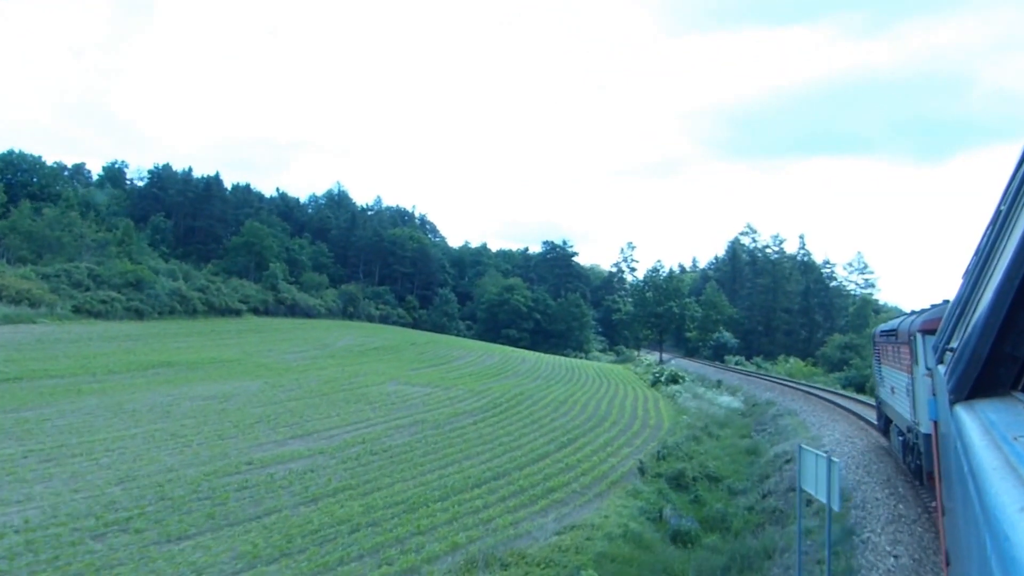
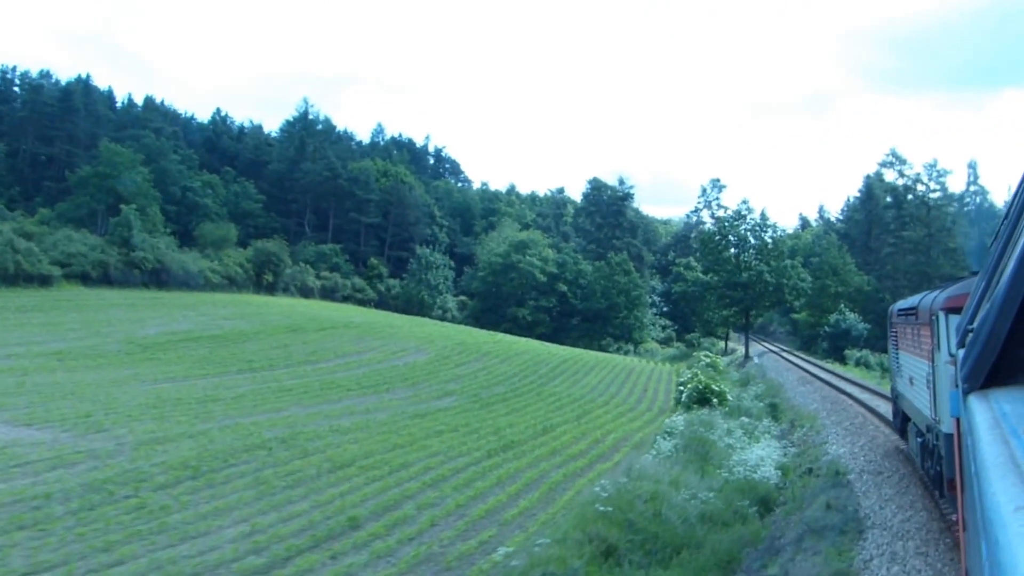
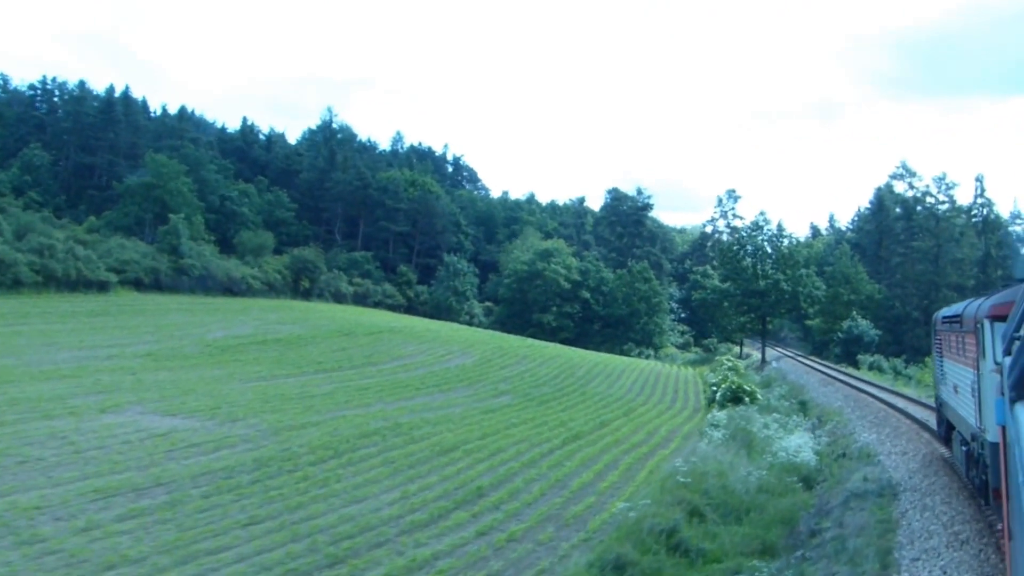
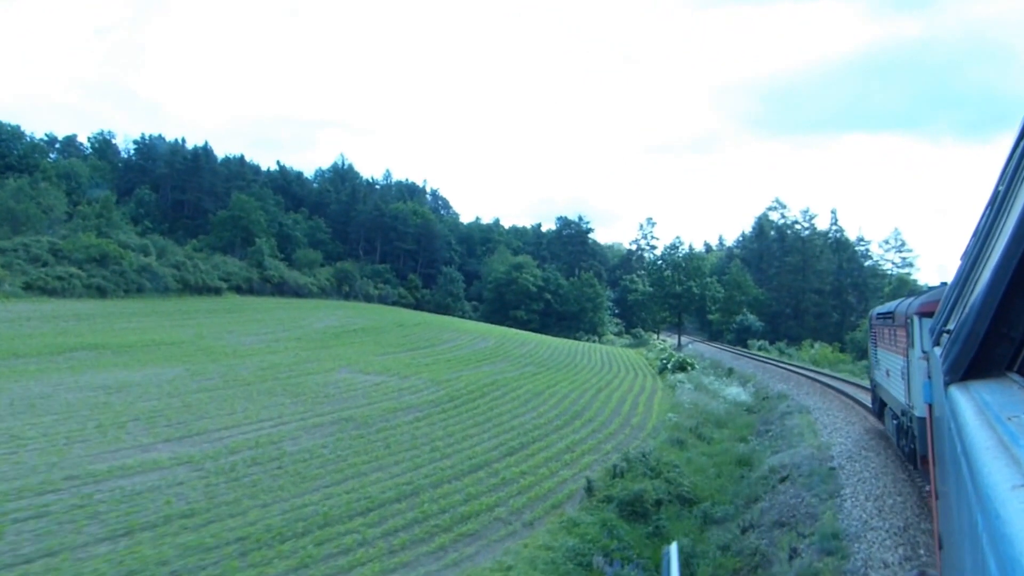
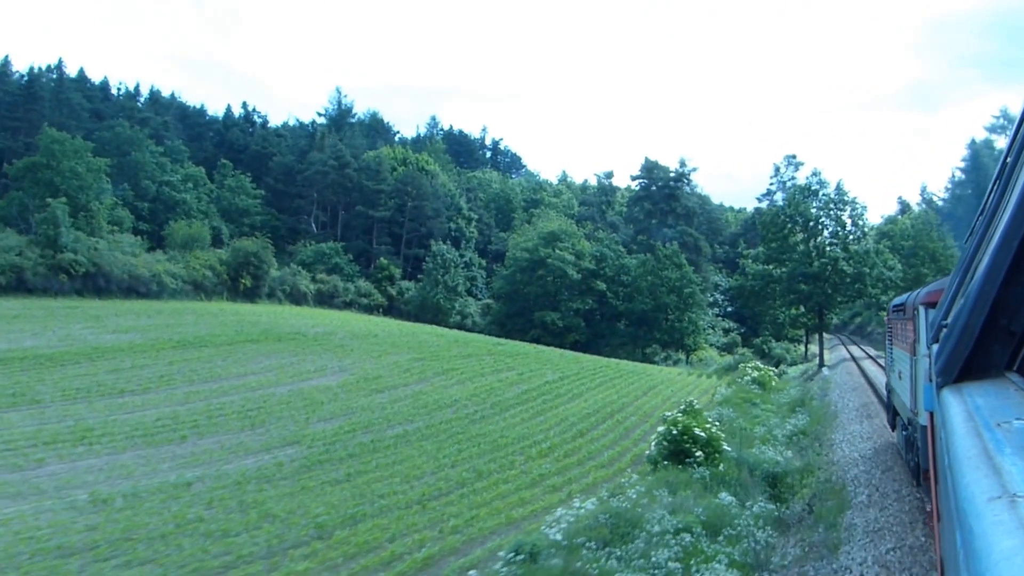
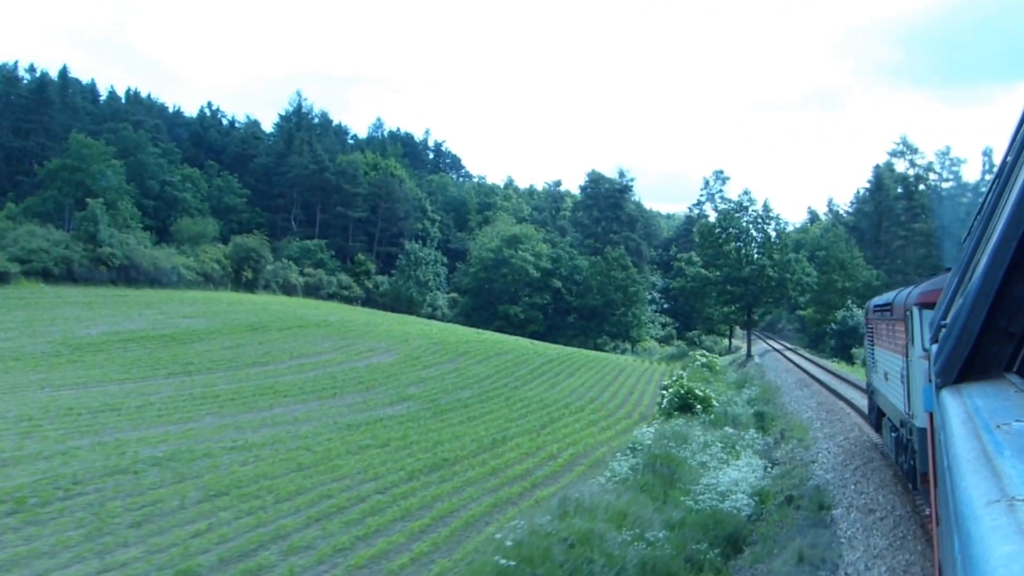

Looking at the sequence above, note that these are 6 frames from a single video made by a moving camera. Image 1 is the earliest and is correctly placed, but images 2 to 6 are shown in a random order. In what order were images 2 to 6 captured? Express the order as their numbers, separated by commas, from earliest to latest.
4, 3, 2, 6, 5
